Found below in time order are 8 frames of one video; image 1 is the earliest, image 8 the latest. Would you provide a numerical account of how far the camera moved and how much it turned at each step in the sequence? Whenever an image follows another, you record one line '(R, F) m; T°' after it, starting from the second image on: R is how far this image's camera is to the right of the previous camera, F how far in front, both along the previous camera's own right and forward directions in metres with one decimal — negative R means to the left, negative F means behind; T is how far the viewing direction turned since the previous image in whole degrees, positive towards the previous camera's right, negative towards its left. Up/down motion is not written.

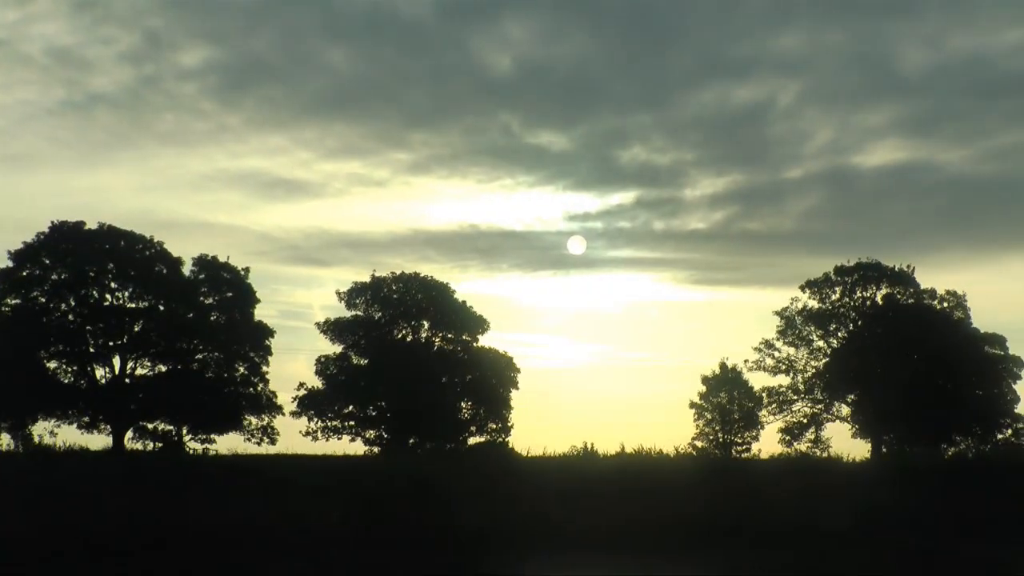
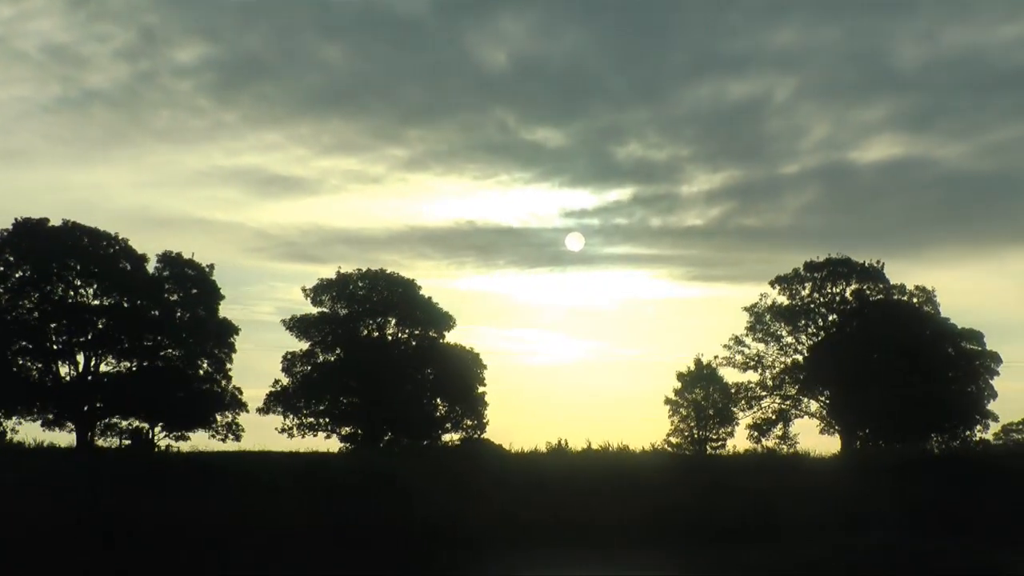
(+0.8, +0.1) m; 0°
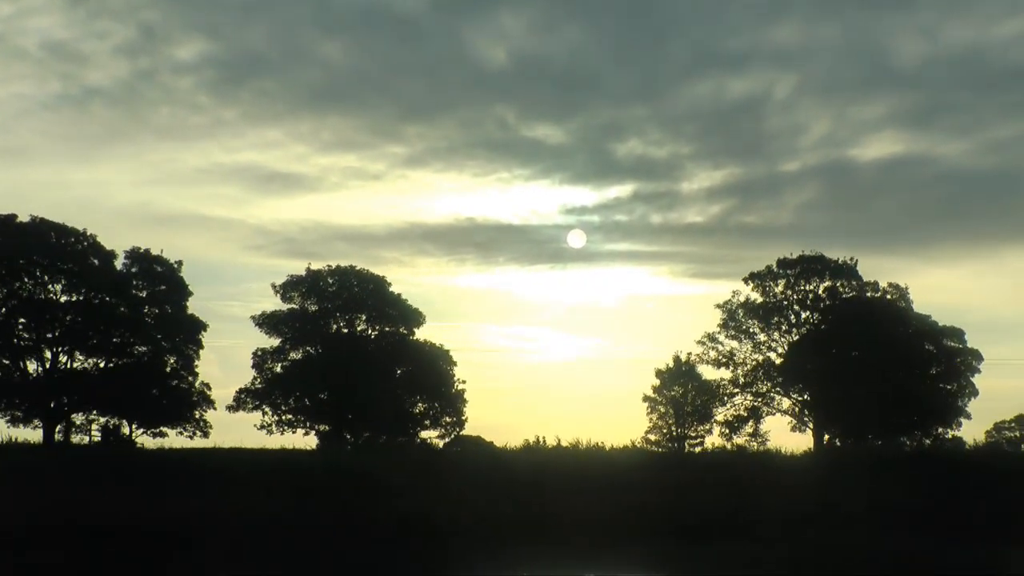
(+0.9, 0.0) m; 0°
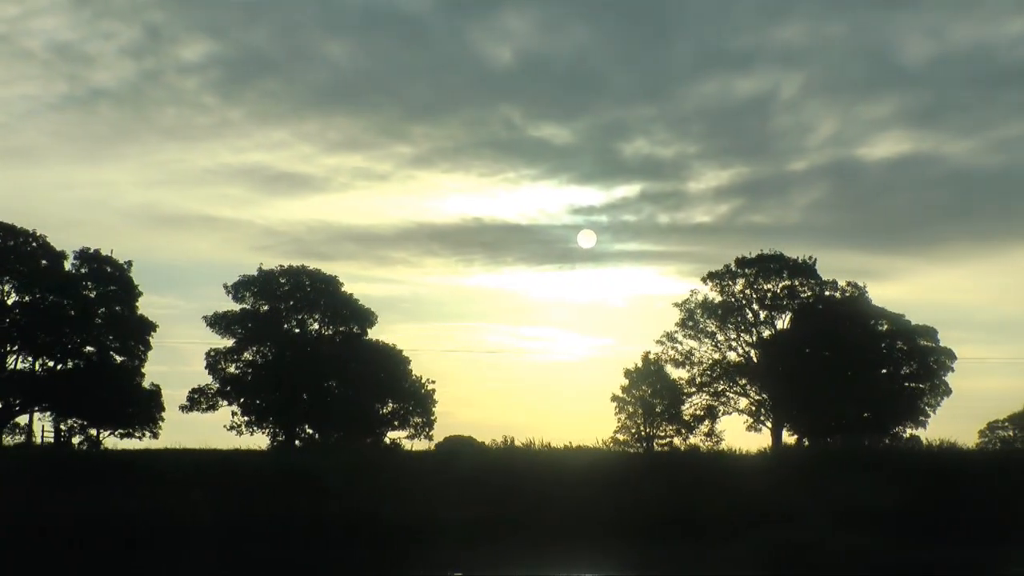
(+1.4, +0.1) m; 0°
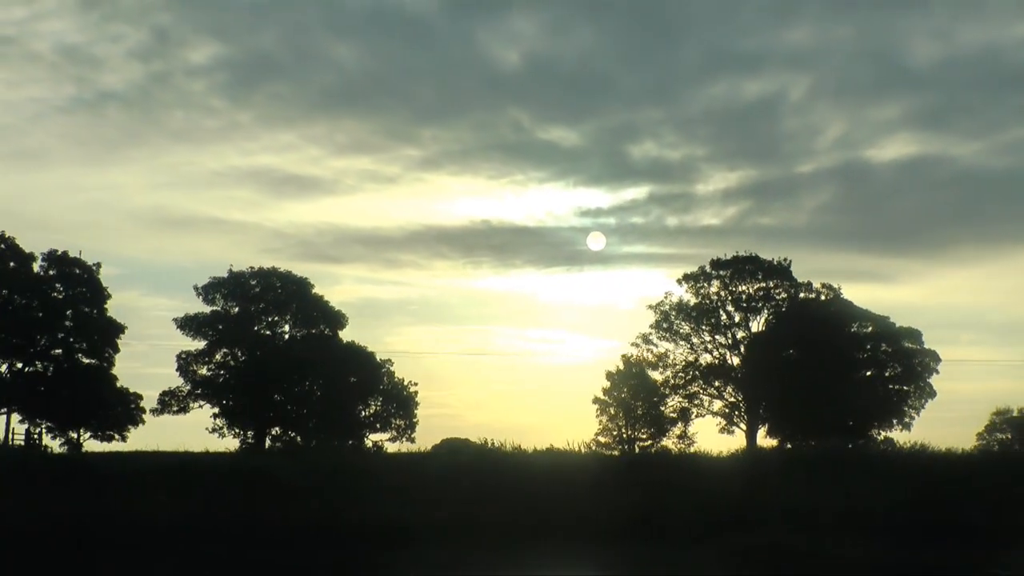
(+0.9, +0.1) m; 0°
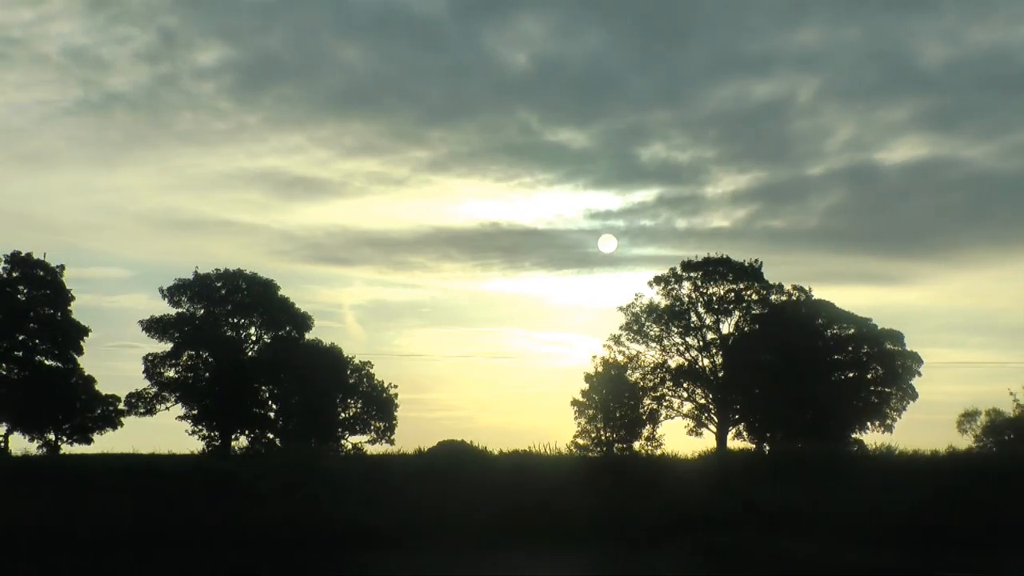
(+1.0, +0.1) m; 0°
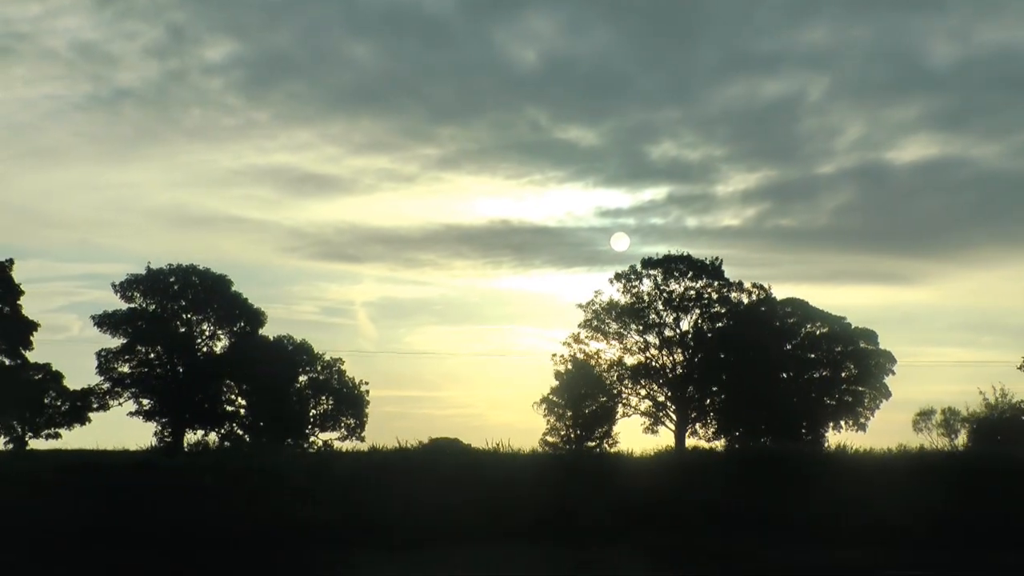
(+1.4, +0.2) m; 0°
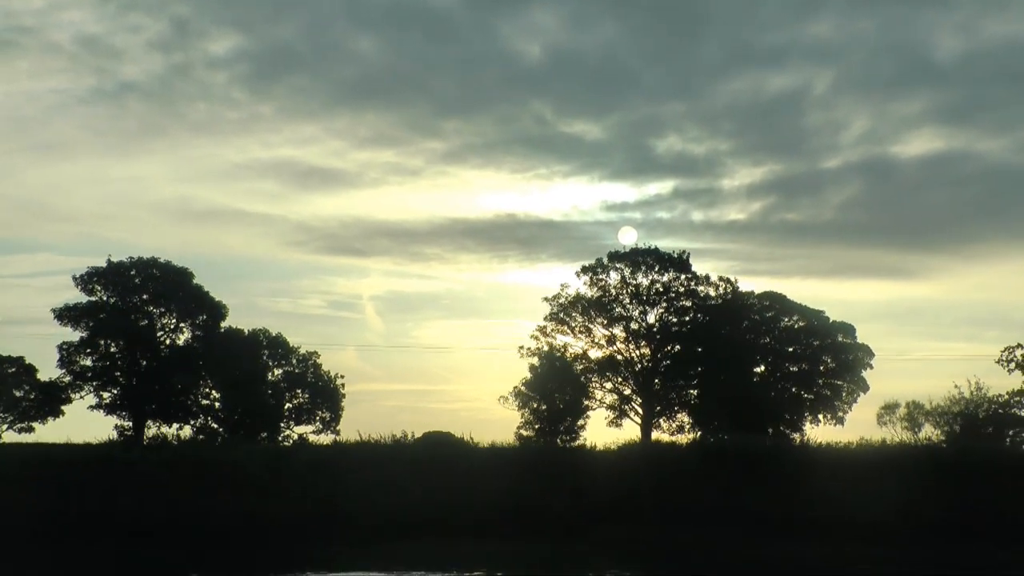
(+1.1, +0.1) m; 0°
